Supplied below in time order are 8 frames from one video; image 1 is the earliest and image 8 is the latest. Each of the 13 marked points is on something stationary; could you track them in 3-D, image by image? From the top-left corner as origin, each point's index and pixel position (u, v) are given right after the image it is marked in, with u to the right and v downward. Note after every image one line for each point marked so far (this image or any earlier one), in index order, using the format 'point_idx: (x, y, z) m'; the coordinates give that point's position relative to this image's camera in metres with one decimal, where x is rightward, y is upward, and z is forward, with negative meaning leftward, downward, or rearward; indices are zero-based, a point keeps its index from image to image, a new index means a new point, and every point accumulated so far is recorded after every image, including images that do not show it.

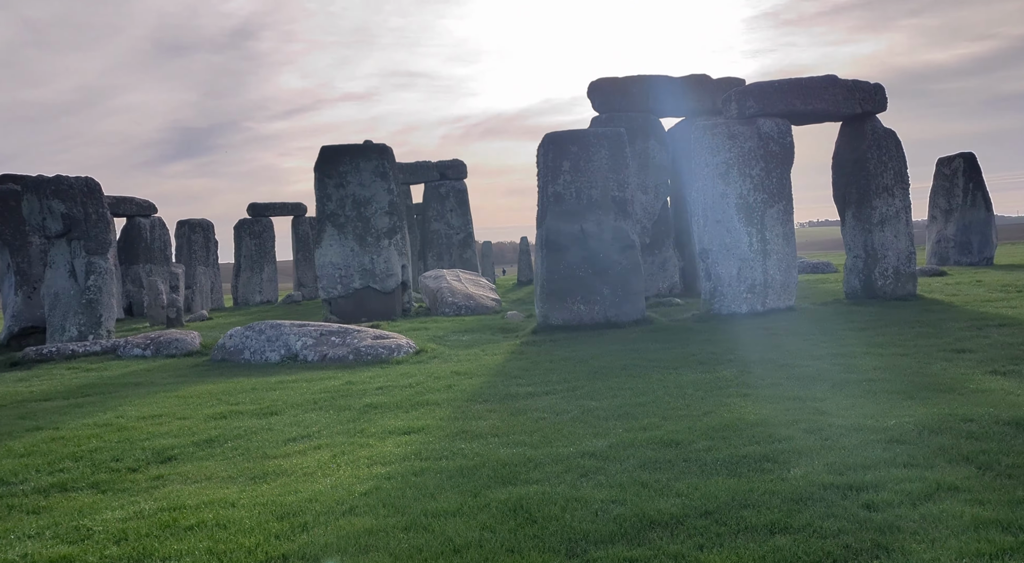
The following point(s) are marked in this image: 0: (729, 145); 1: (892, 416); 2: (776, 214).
0: (+3.1, +1.9, +11.5) m
1: (+2.1, -0.8, +4.8) m
2: (+3.8, +1.0, +11.5) m
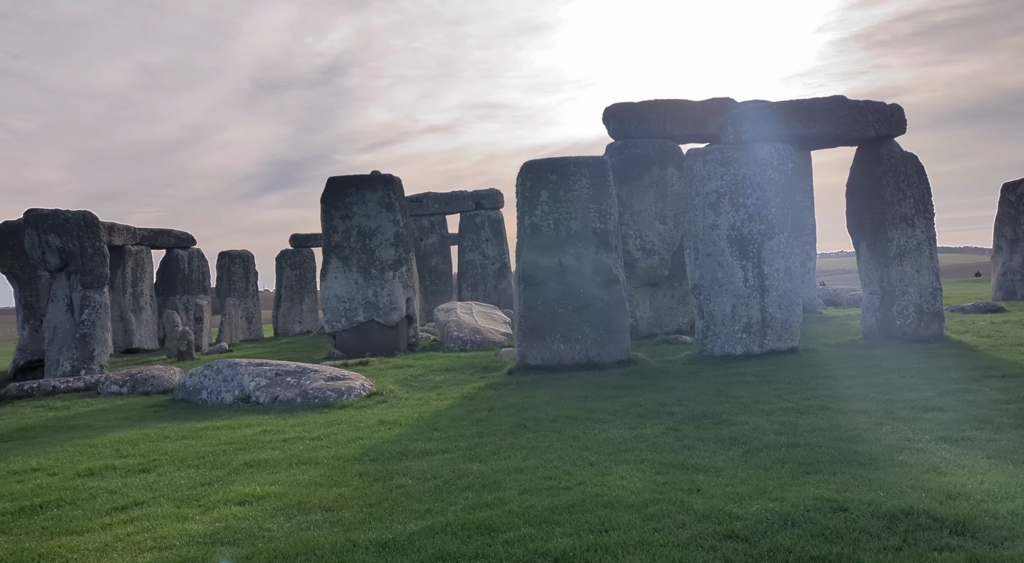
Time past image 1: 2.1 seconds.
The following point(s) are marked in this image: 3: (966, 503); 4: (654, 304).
0: (+2.7, +1.4, +10.7) m
1: (+1.2, -1.0, +4.0) m
2: (+3.4, +0.5, +10.7) m
3: (+1.9, -1.0, +3.8) m
4: (+2.8, -0.4, +15.1) m
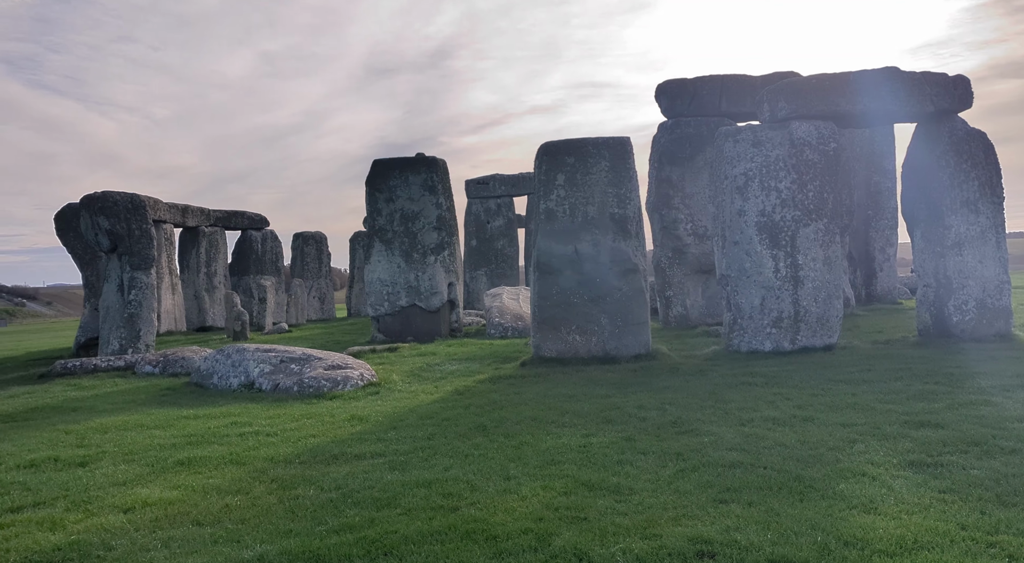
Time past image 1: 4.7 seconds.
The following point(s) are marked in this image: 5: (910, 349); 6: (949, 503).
0: (+2.8, +1.5, +10.0) m
1: (+0.5, -1.1, +3.6) m
2: (+3.5, +0.6, +9.9) m
3: (+1.2, -1.1, +3.2) m
4: (+3.3, -0.2, +14.4) m
5: (+4.6, -0.8, +9.8) m
6: (+2.0, -1.0, +3.8) m
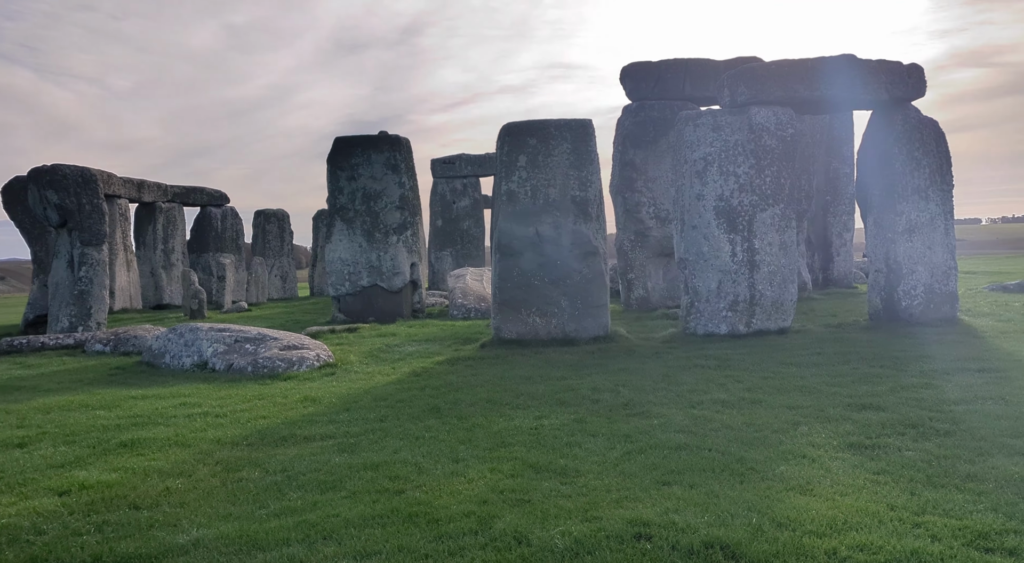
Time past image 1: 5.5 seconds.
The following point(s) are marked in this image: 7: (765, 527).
0: (+2.4, +1.7, +10.0) m
1: (+0.3, -1.0, +3.6) m
2: (+3.0, +0.7, +10.0) m
3: (+1.0, -1.0, +3.3) m
4: (+2.7, +0.1, +14.5) m
5: (+4.1, -0.6, +10.0) m
6: (+1.7, -0.9, +3.9) m
7: (+1.0, -1.0, +3.4) m
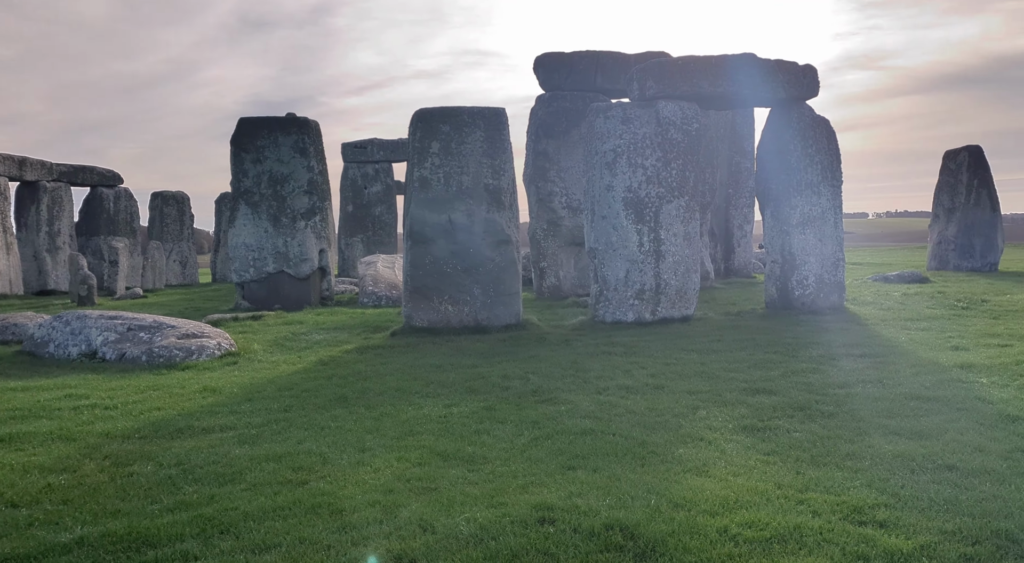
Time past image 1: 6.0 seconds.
0: (+1.3, +1.8, +10.2) m
1: (-0.1, -1.0, +3.7) m
2: (+2.0, +0.9, +10.3) m
3: (+0.6, -1.0, +3.4) m
4: (+1.2, +0.3, +14.7) m
5: (+3.1, -0.5, +10.5) m
6: (+1.3, -0.9, +4.1) m
7: (+0.6, -1.0, +3.6) m
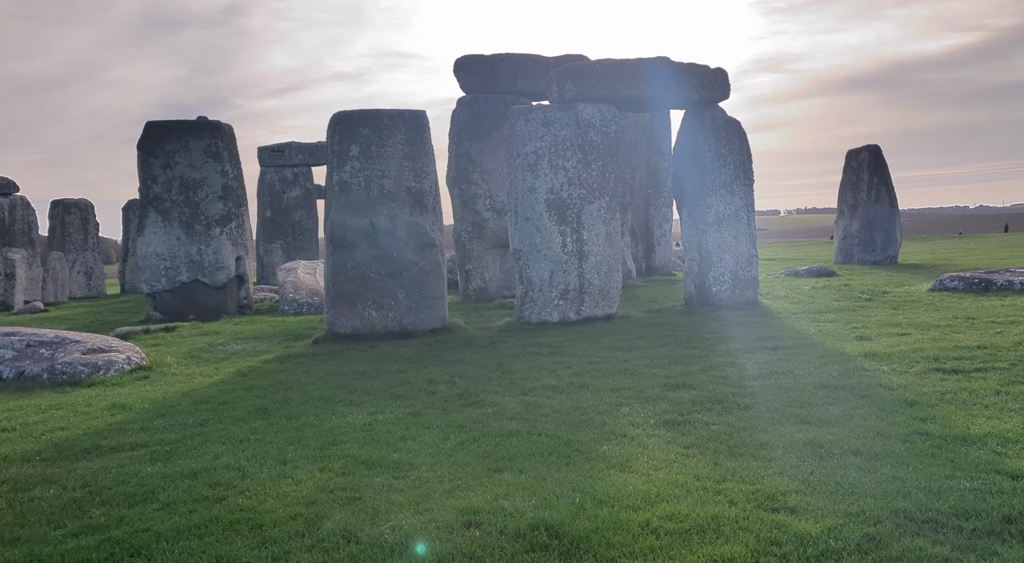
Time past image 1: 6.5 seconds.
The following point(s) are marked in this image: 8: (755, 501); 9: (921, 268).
0: (+0.4, +1.8, +10.4) m
1: (-0.4, -1.0, +3.7) m
2: (+1.0, +0.9, +10.4) m
3: (+0.3, -1.0, +3.5) m
4: (-0.1, +0.3, +14.8) m
5: (+2.1, -0.4, +10.7) m
6: (+0.9, -0.9, +4.3) m
7: (+0.3, -1.0, +3.6) m
8: (+1.0, -1.0, +3.6) m
9: (+6.9, +0.2, +14.4) m
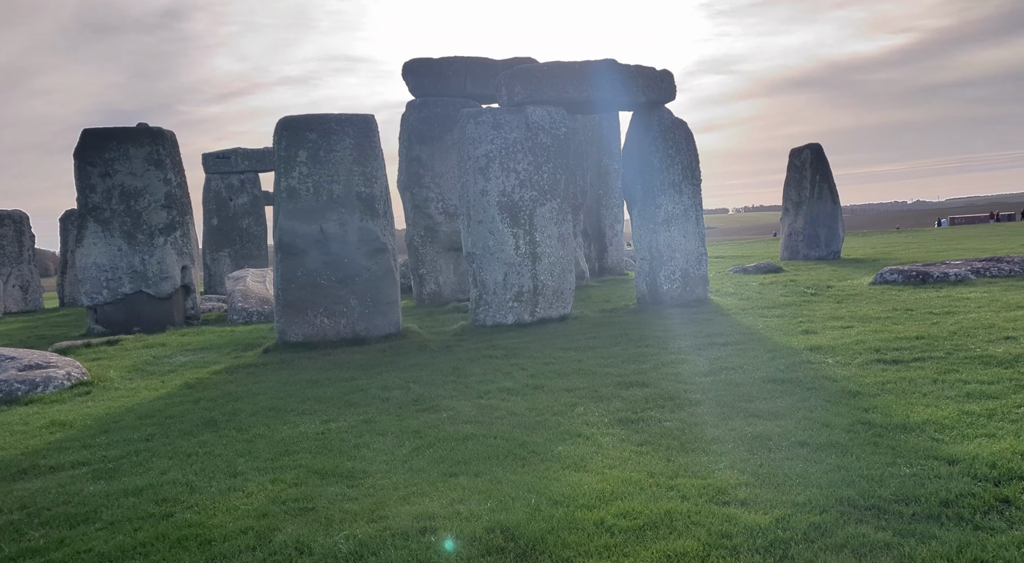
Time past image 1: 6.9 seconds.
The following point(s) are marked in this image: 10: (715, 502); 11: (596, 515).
0: (-0.2, +1.8, +10.4) m
1: (-0.6, -1.0, +3.7) m
2: (+0.5, +0.9, +10.5) m
3: (+0.2, -1.0, +3.5) m
4: (-1.0, +0.2, +14.8) m
5: (+1.6, -0.4, +10.8) m
6: (+0.7, -0.9, +4.3) m
7: (+0.1, -1.0, +3.7) m
8: (+0.9, -0.9, +3.7) m
9: (+6.1, +0.3, +14.7) m
10: (+0.9, -1.0, +3.7) m
11: (+0.4, -1.0, +3.5) m
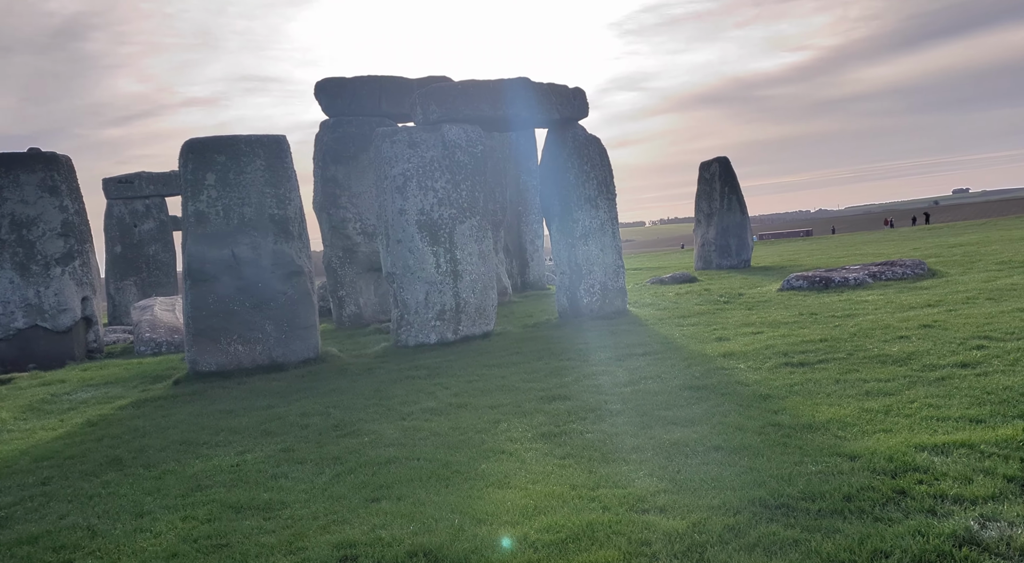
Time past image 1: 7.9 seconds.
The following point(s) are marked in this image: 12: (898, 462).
0: (-1.3, +1.6, +10.3) m
1: (-1.0, -1.1, +3.6) m
2: (-0.6, +0.6, +10.5) m
3: (-0.2, -1.1, +3.5) m
4: (-2.3, -0.1, +14.6) m
5: (+0.6, -0.6, +10.9) m
6: (+0.3, -1.0, +4.3) m
7: (-0.2, -1.0, +3.6) m
8: (+0.5, -1.0, +3.7) m
9: (+4.7, +0.2, +15.2) m
10: (+0.6, -1.0, +3.7) m
11: (0.0, -1.0, +3.5) m
12: (+1.8, -0.8, +3.9) m
